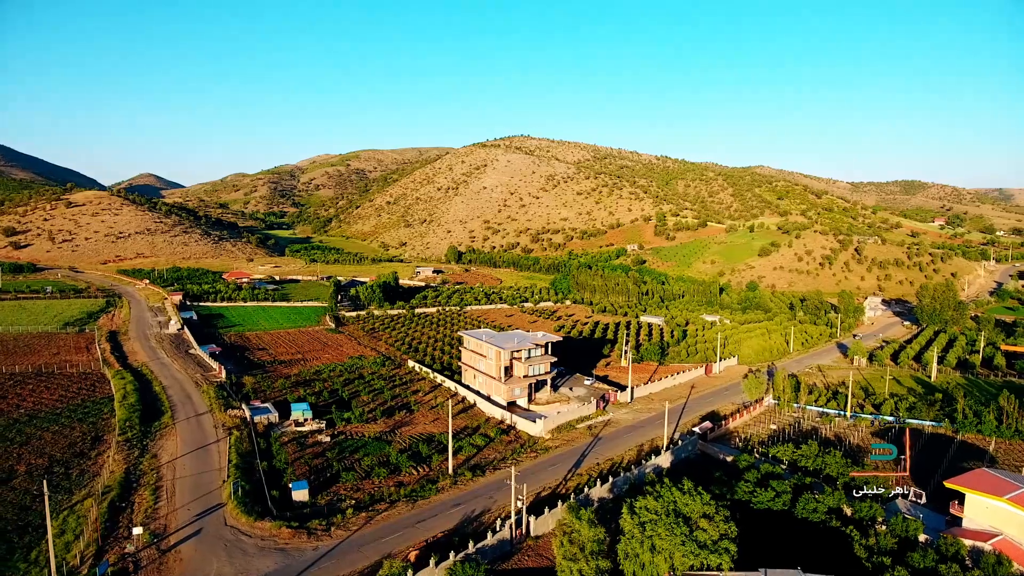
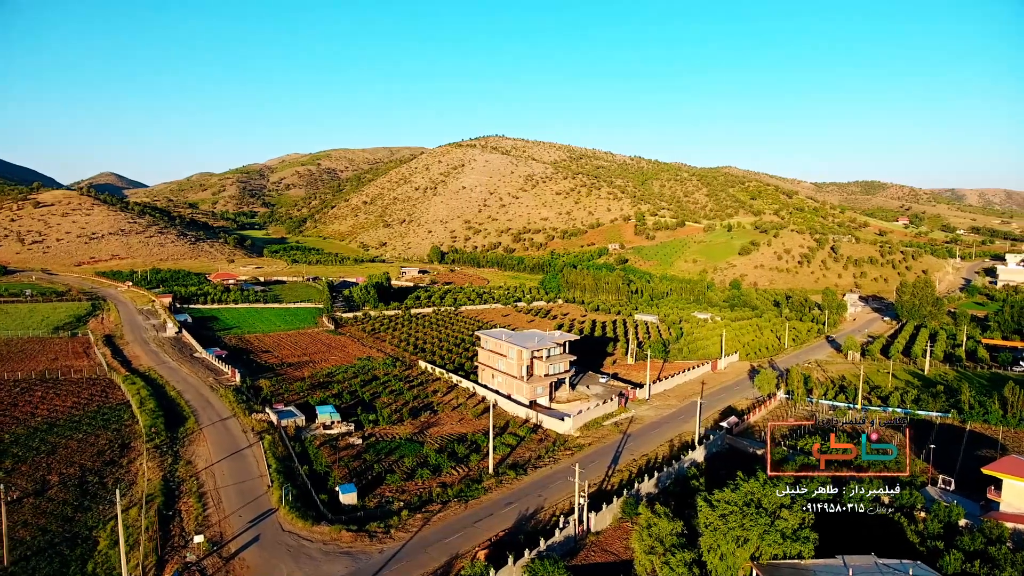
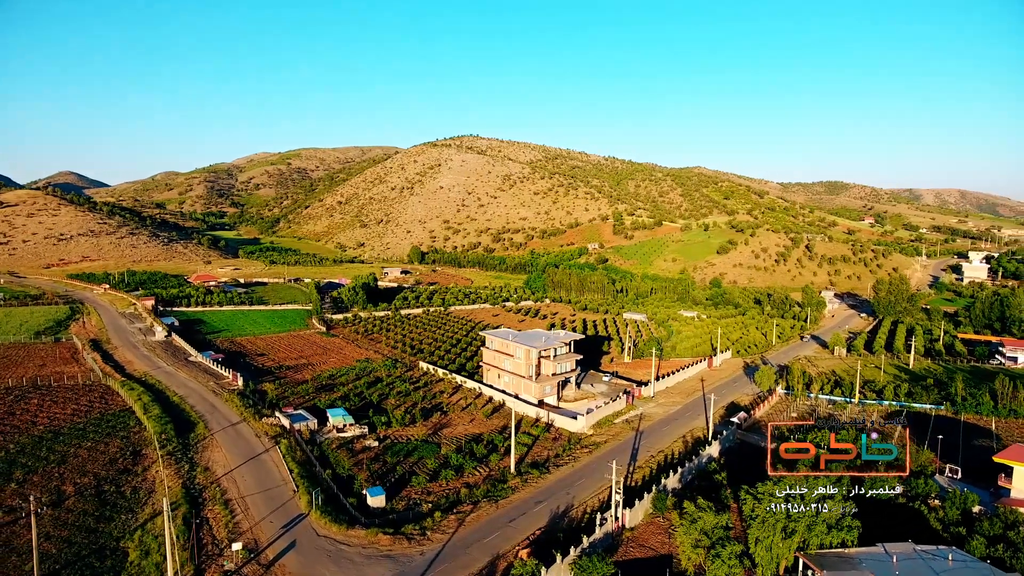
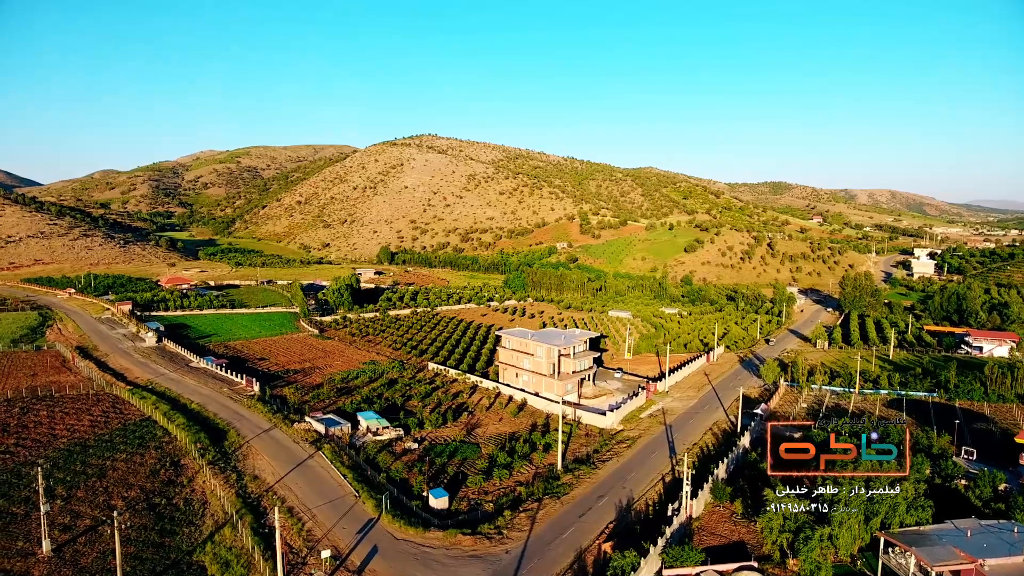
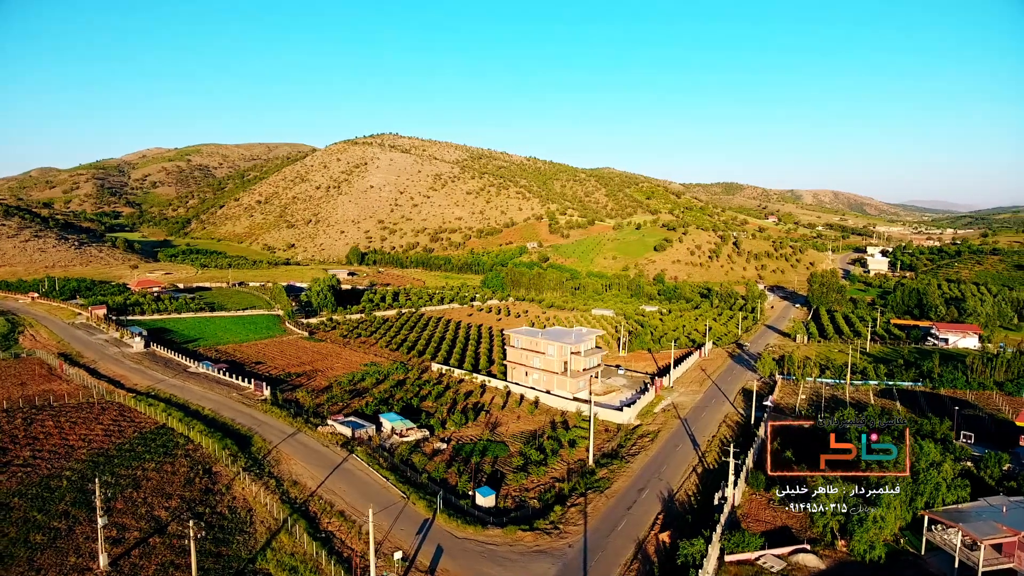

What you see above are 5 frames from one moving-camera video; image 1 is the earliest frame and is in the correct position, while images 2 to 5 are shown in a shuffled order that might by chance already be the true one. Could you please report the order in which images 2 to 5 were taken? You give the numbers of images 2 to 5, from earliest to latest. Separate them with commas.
2, 3, 4, 5
